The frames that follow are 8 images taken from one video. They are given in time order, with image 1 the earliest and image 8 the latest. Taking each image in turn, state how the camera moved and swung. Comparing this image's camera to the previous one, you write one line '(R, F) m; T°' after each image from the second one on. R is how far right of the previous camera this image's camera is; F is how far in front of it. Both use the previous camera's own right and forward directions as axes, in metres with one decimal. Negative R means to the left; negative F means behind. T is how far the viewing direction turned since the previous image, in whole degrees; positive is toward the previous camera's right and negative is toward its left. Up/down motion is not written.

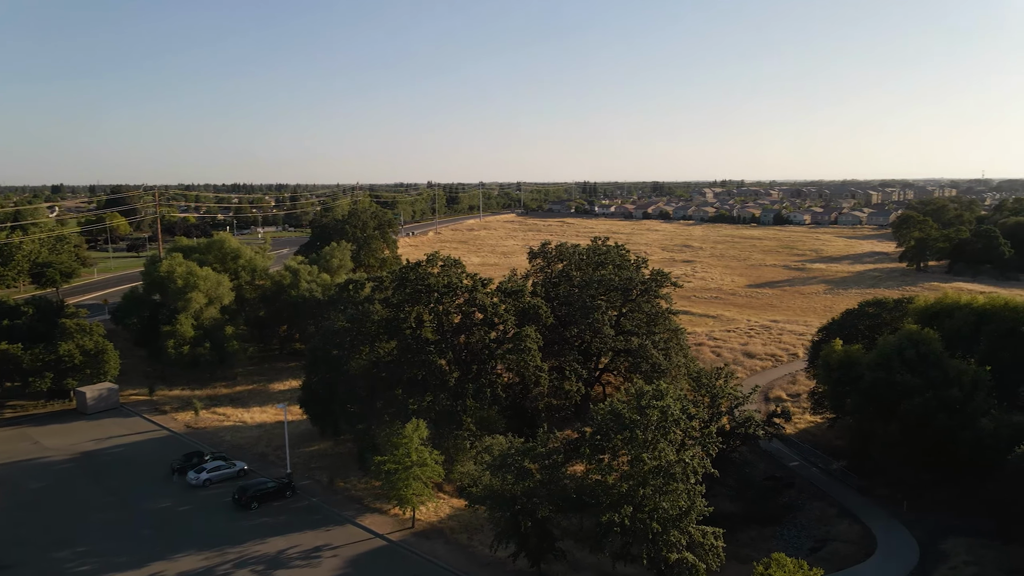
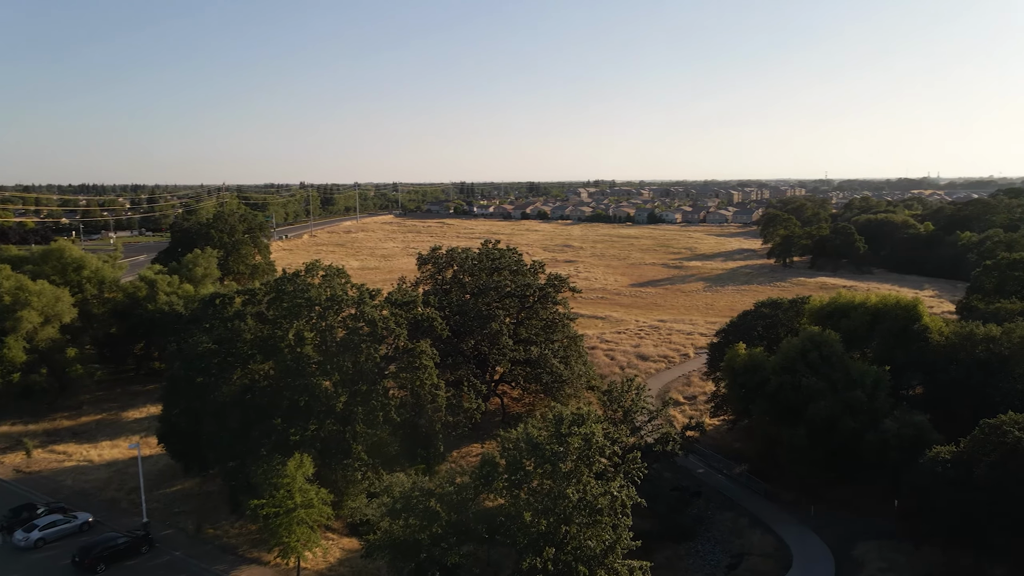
(-0.3, +1.7) m; +9°
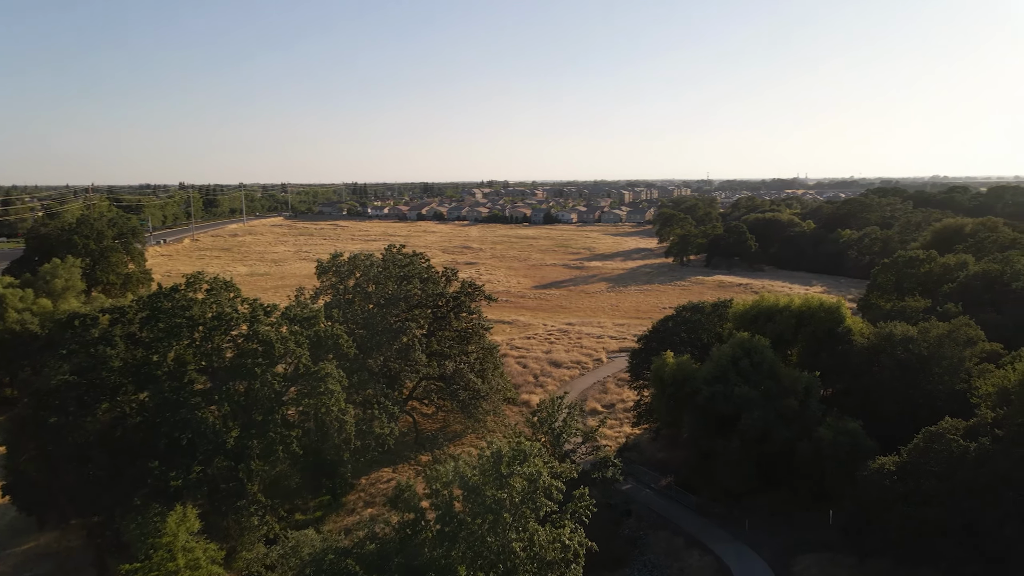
(-0.4, +1.7) m; +8°
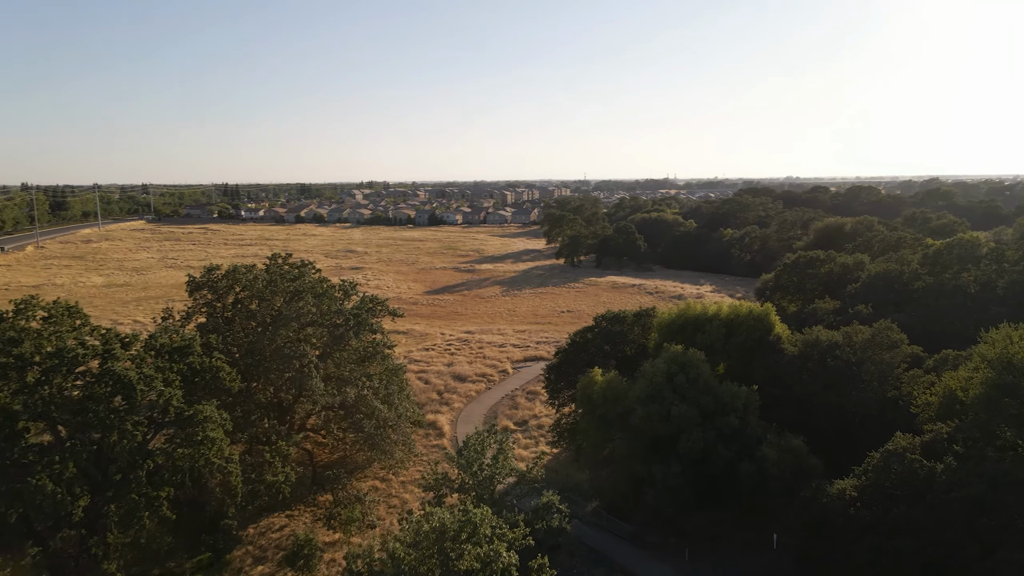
(-0.6, +2.1) m; +9°
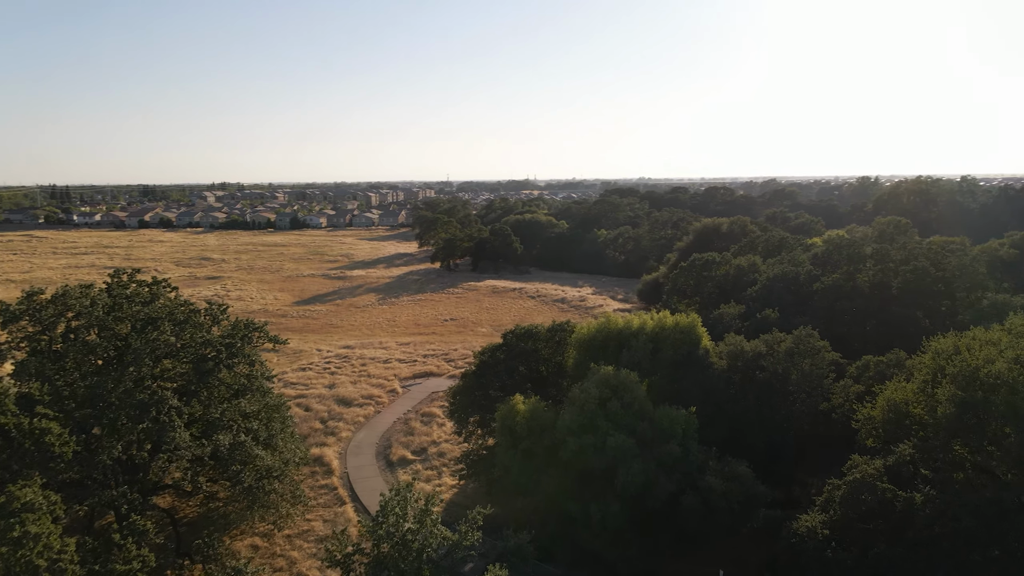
(-0.8, +2.4) m; +11°
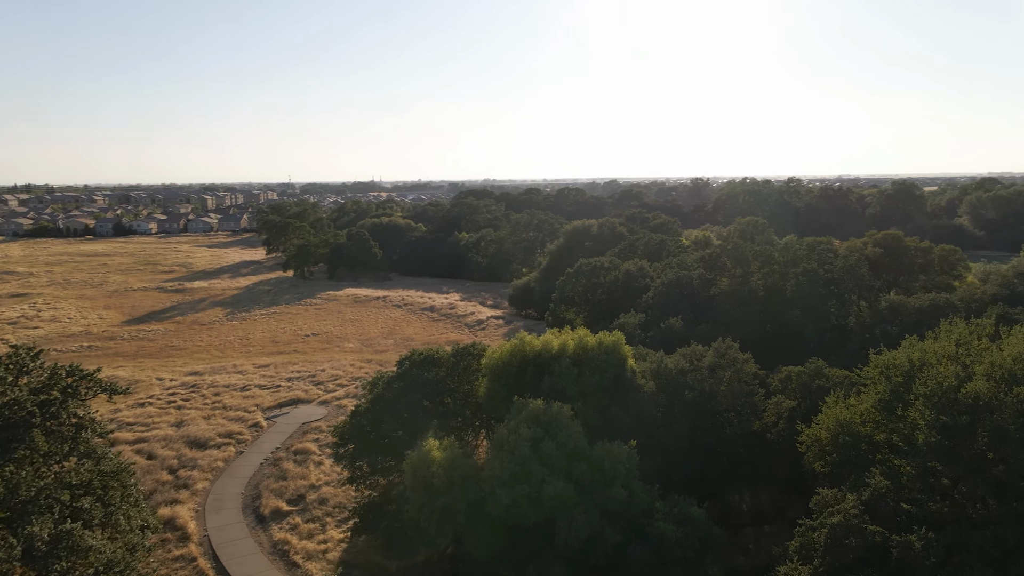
(-1.0, +2.5) m; +12°
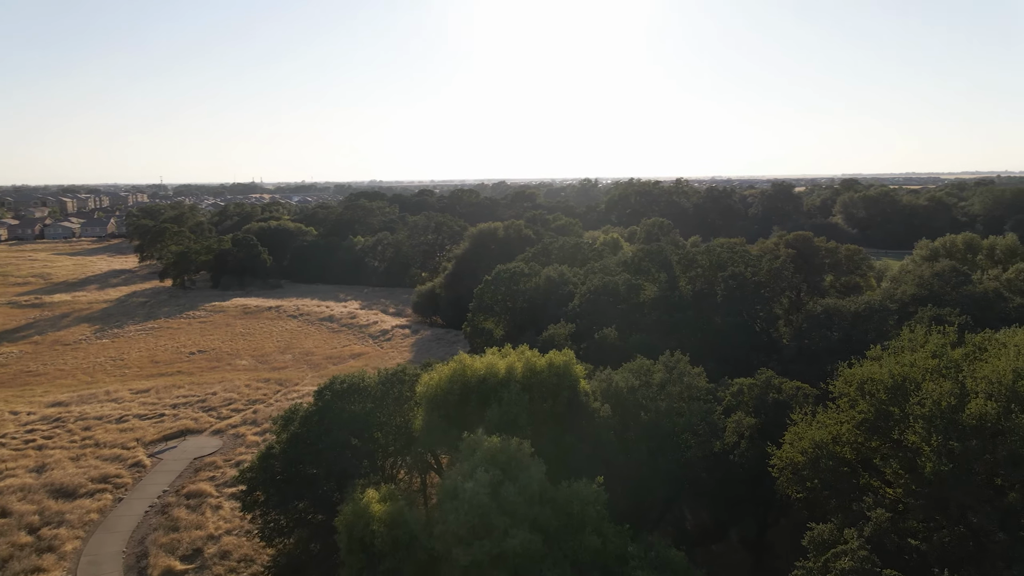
(-0.9, +1.9) m; +9°
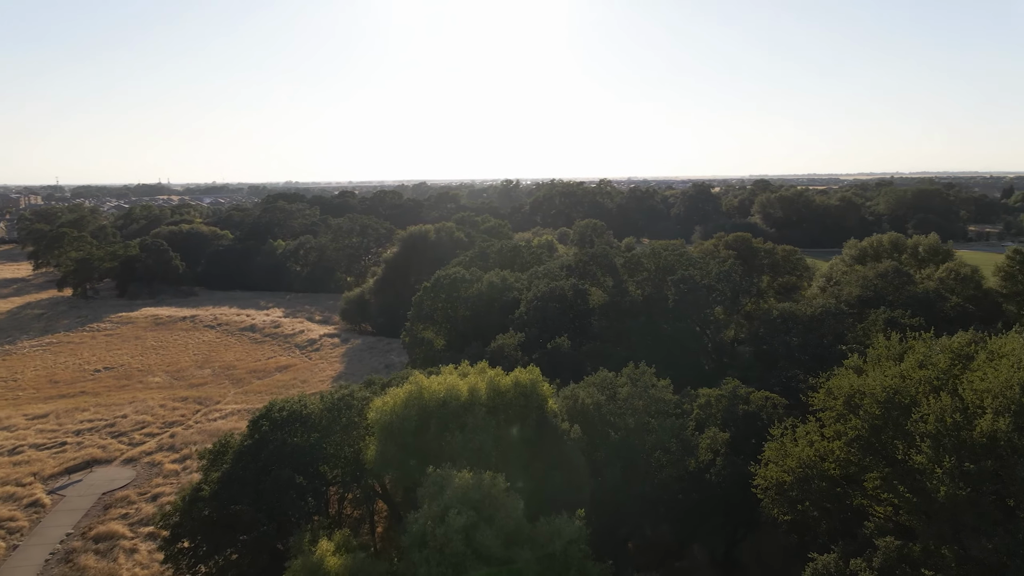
(-0.7, +1.3) m; +6°
